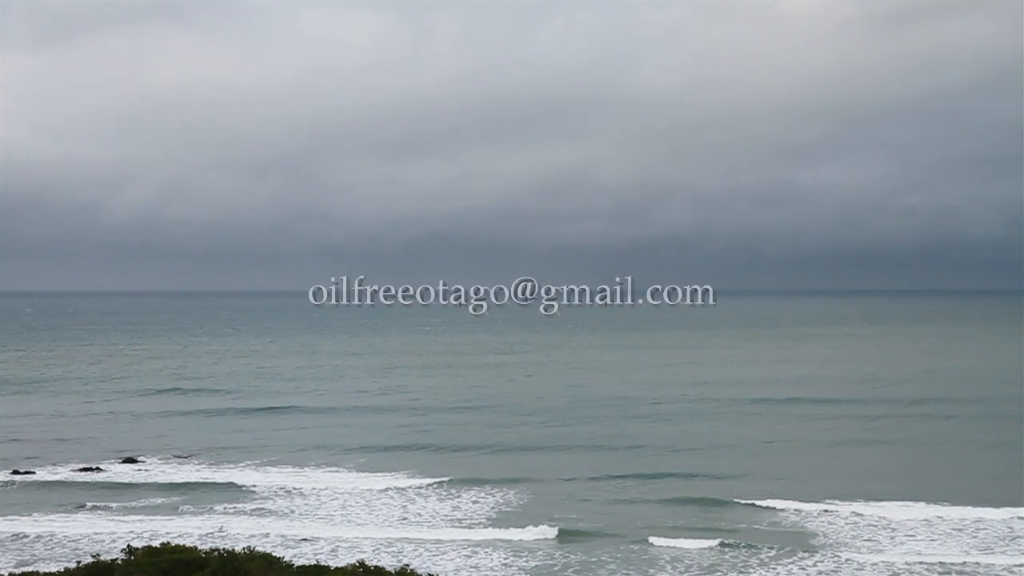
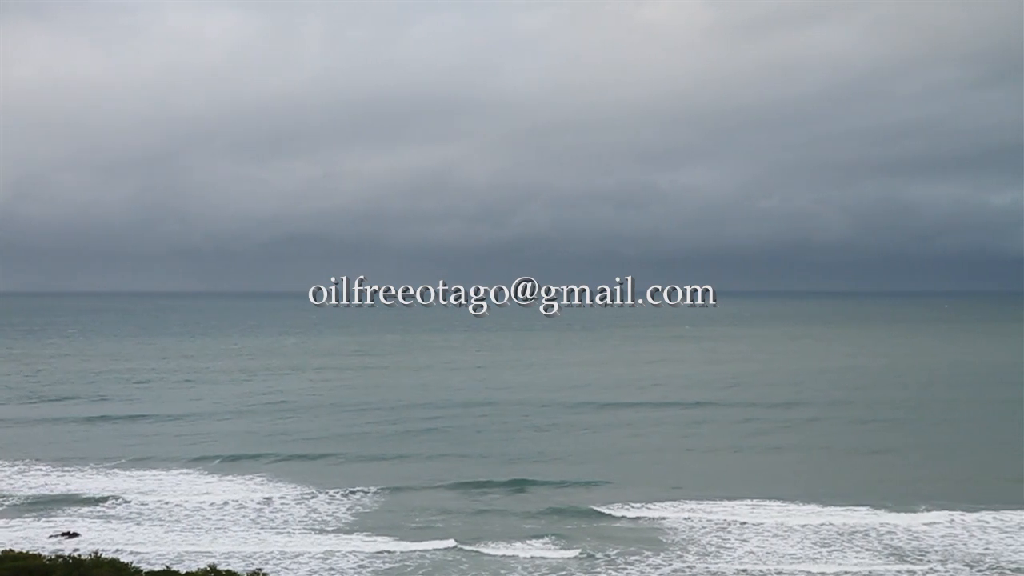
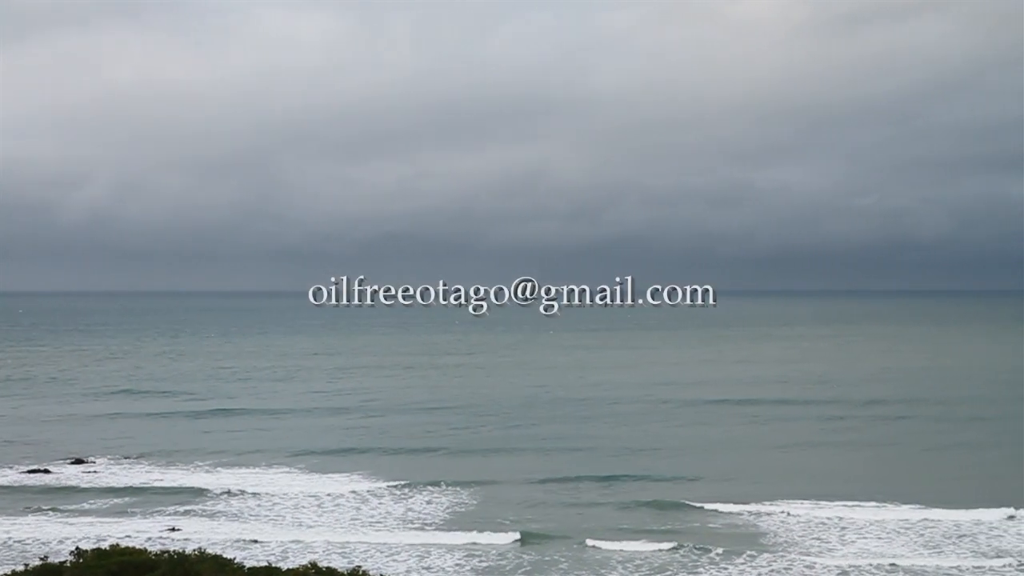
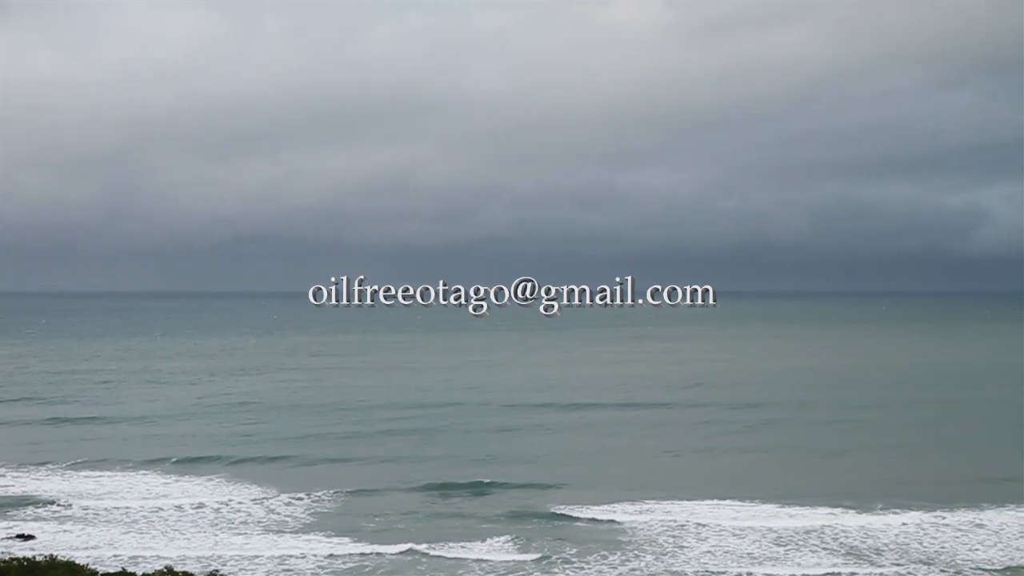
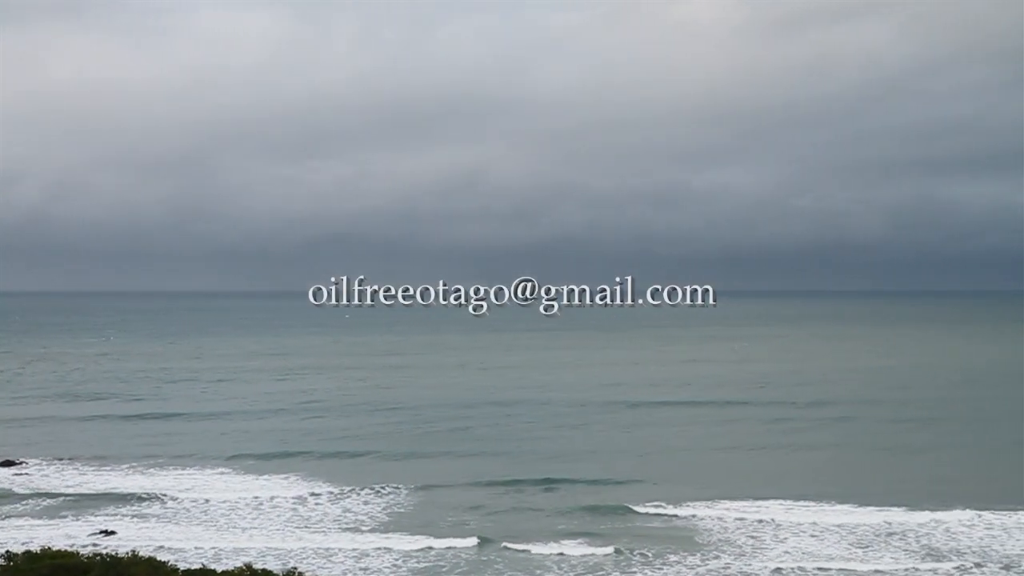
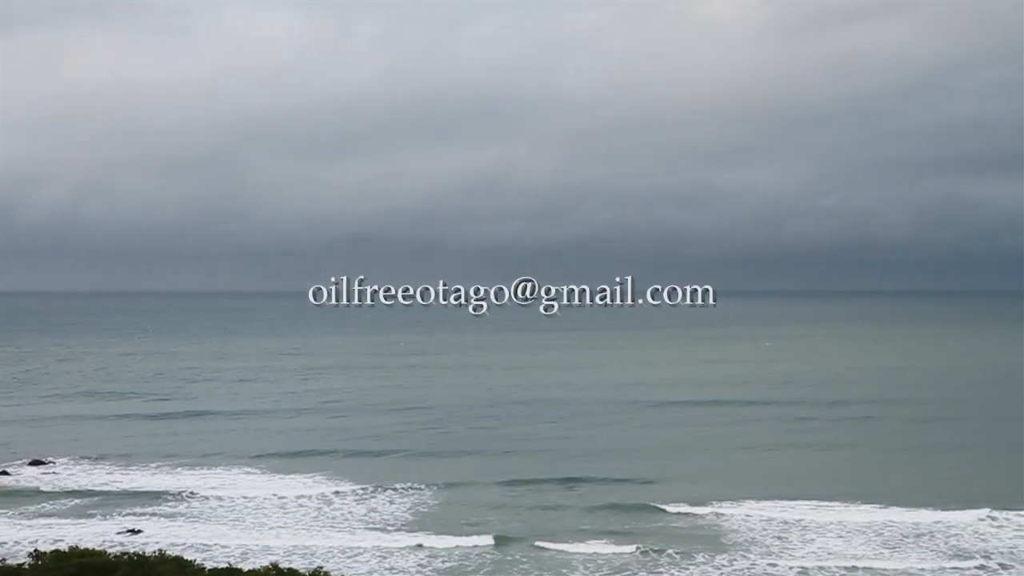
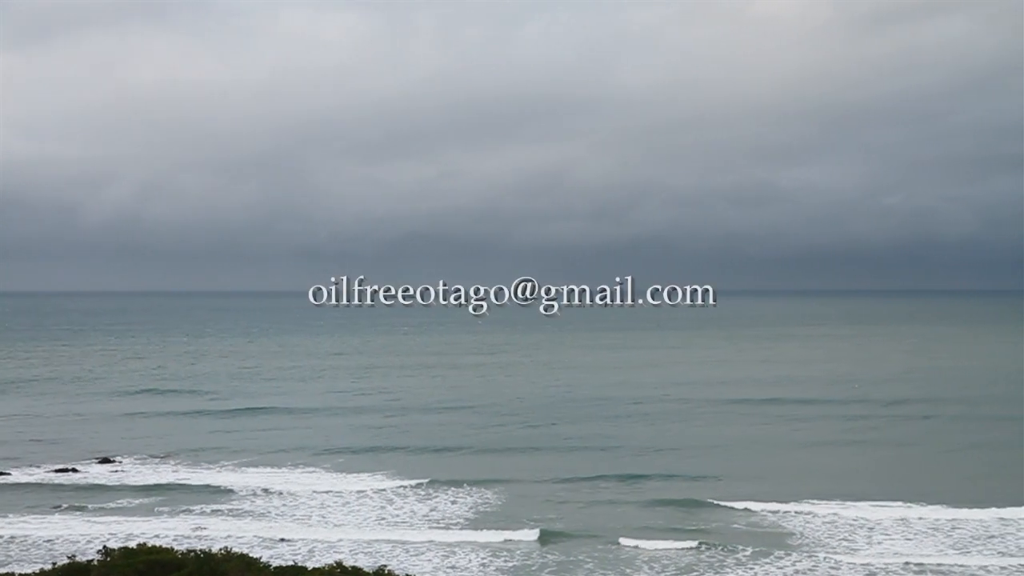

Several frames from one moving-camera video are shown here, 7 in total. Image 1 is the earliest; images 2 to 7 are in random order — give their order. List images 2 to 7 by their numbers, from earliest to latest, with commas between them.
7, 3, 6, 5, 2, 4
